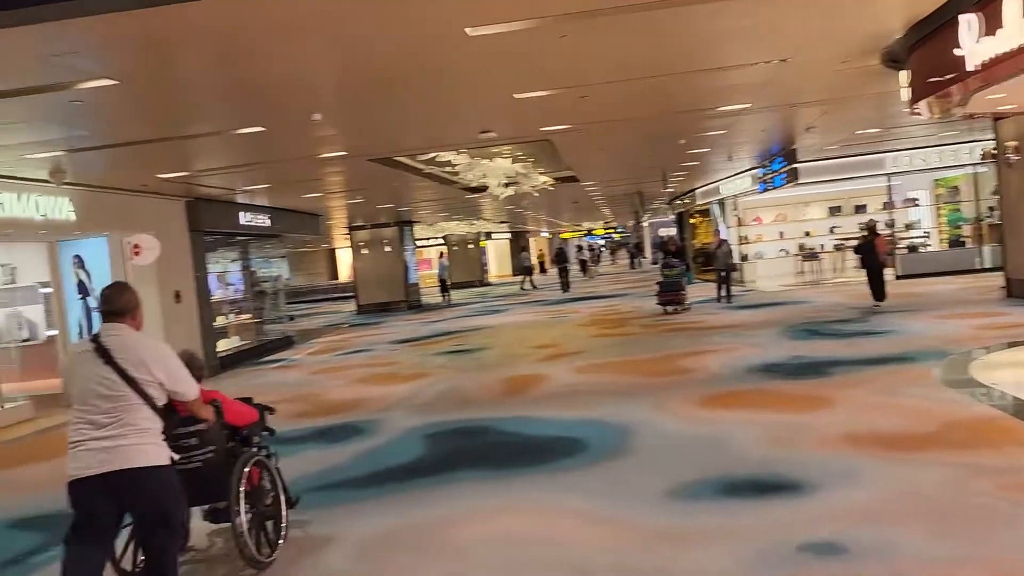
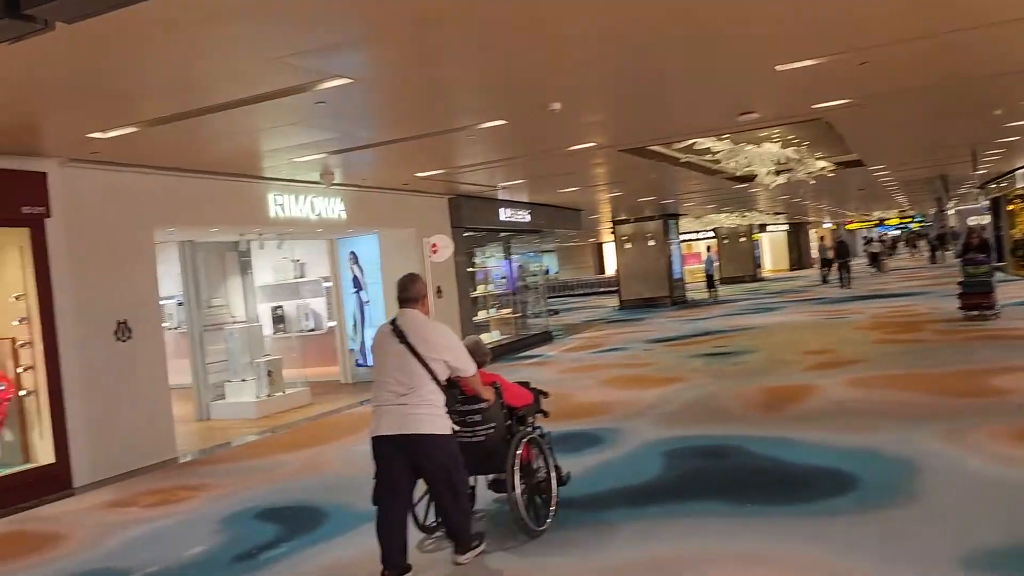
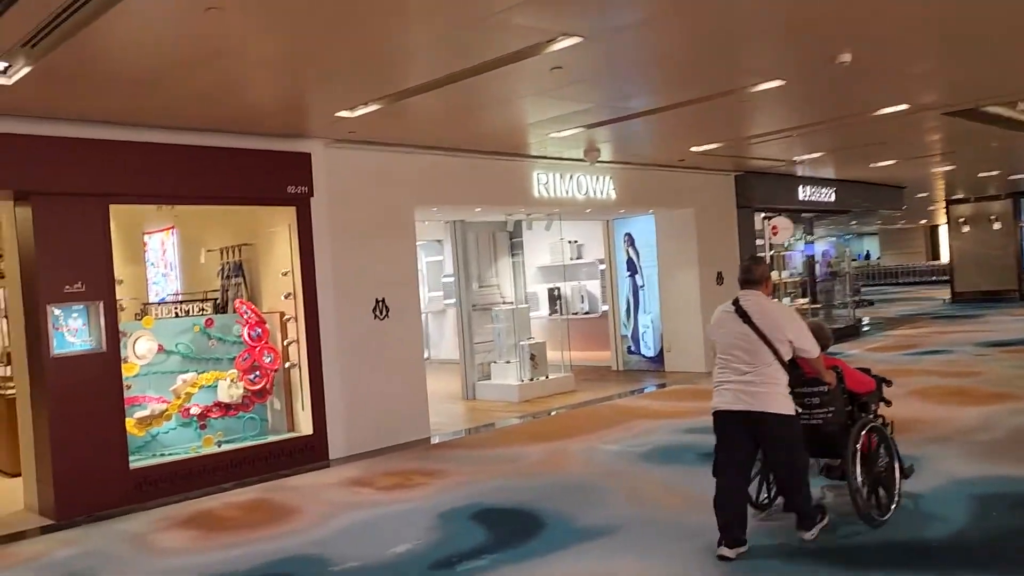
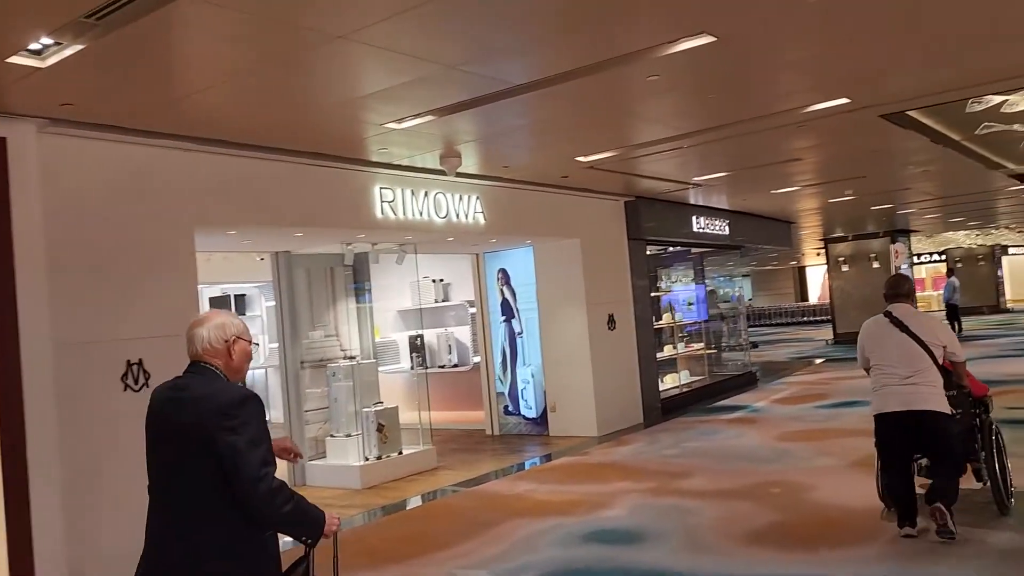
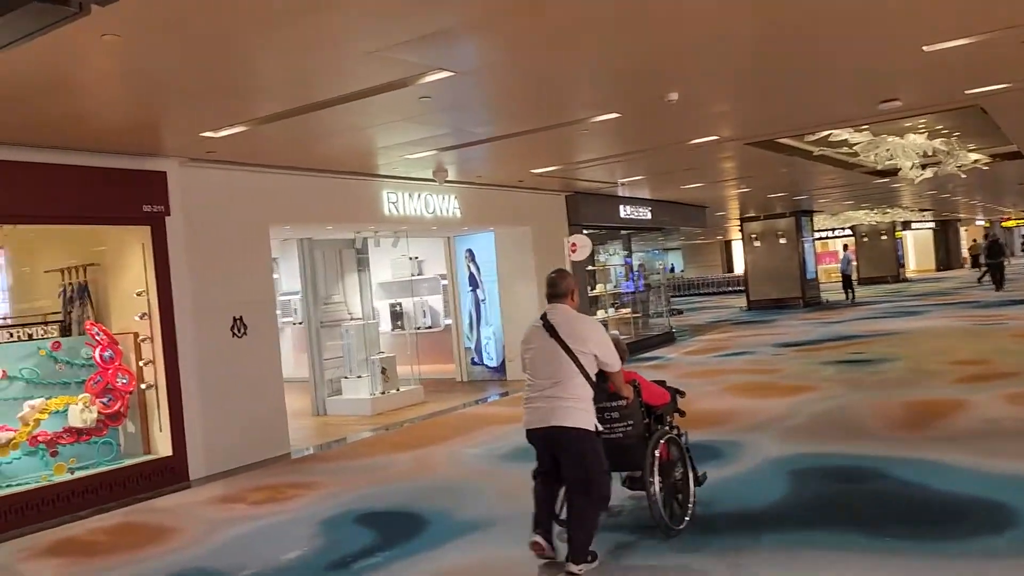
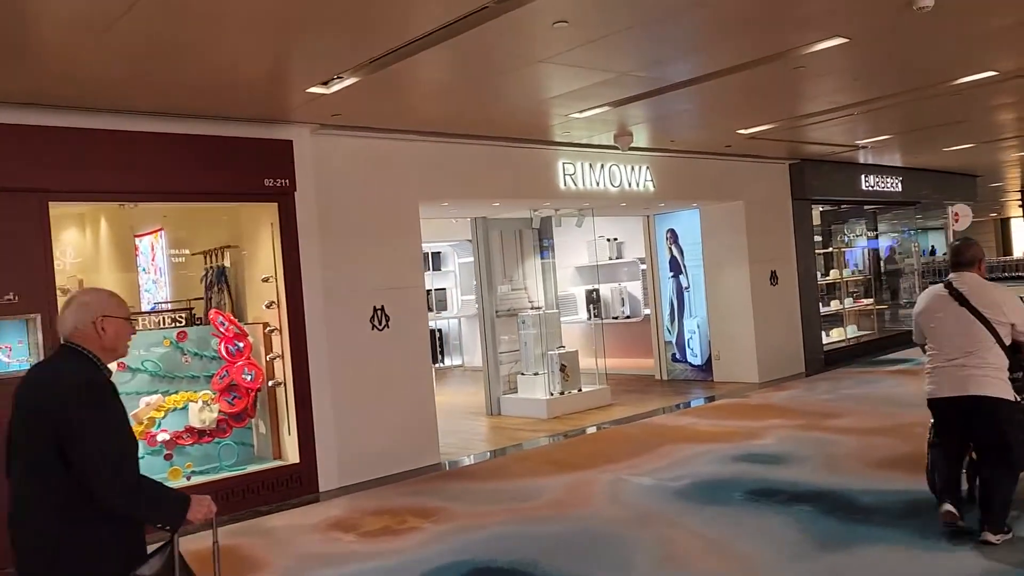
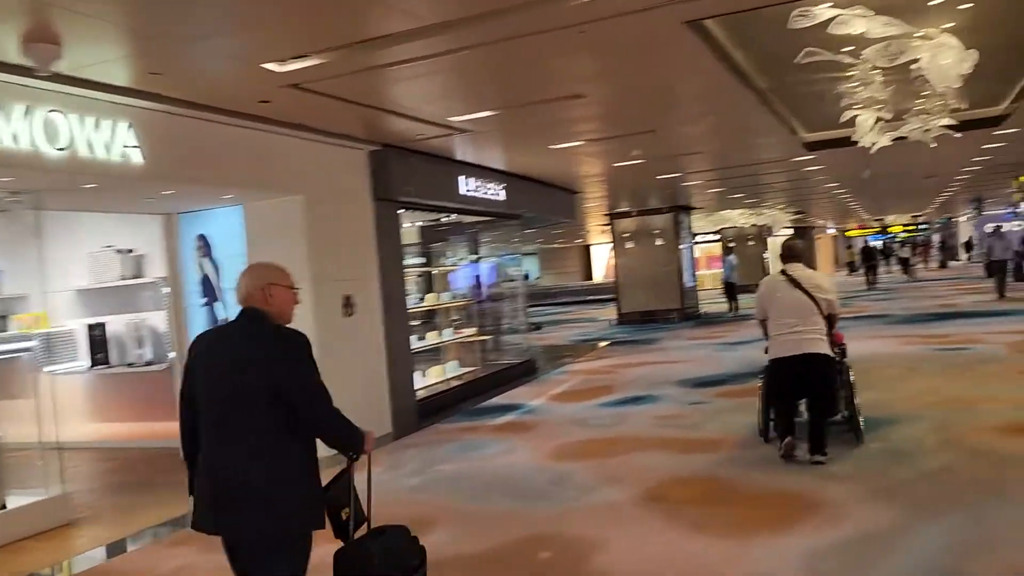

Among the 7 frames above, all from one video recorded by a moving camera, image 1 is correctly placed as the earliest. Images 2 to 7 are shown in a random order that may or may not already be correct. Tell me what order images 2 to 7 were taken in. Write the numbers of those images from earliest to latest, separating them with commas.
2, 5, 3, 6, 4, 7
